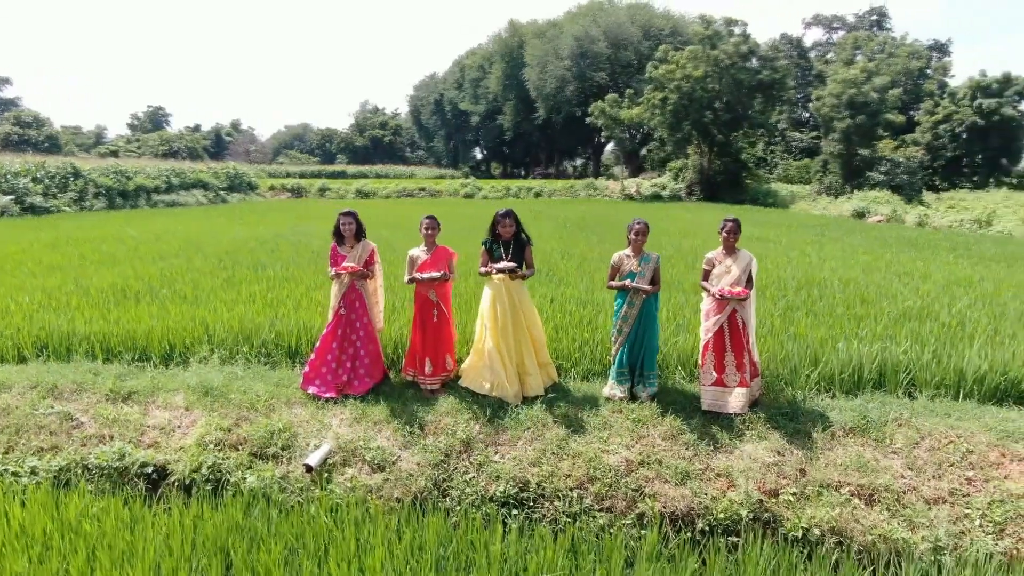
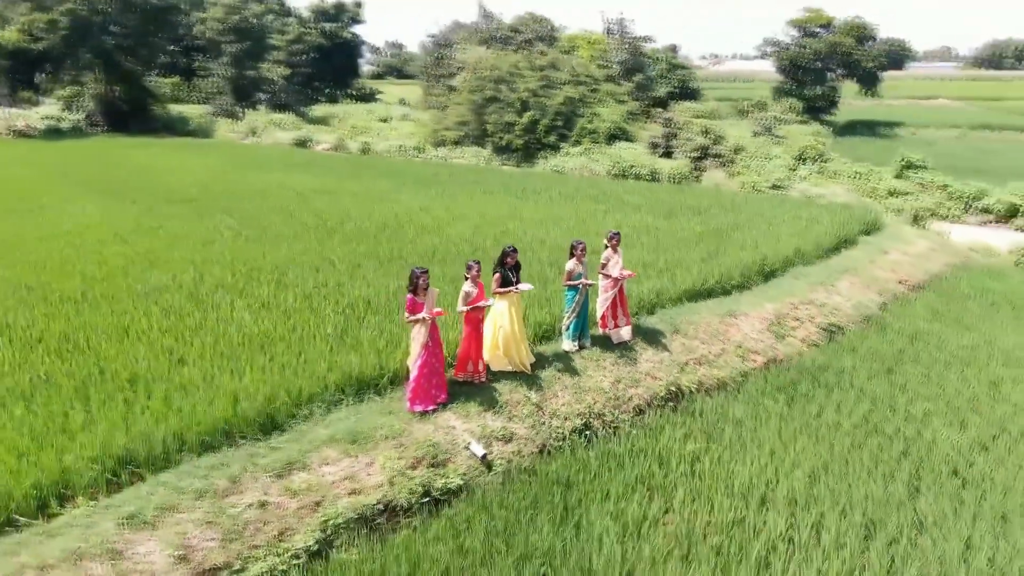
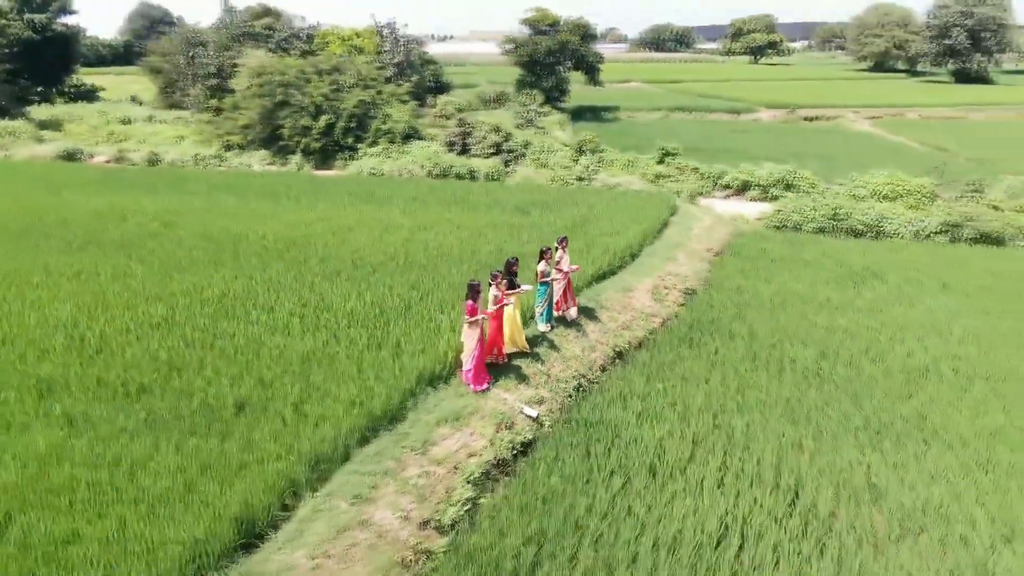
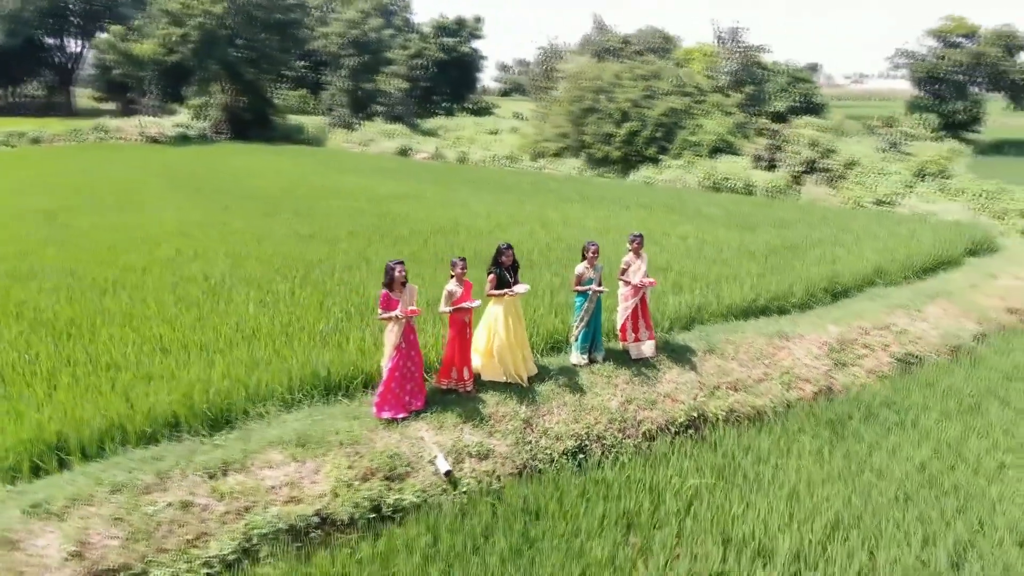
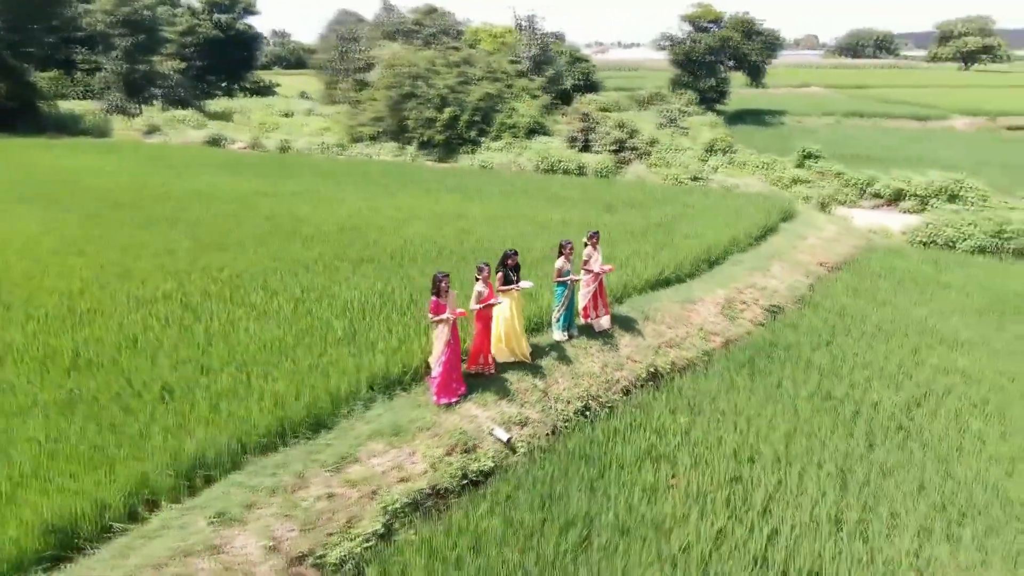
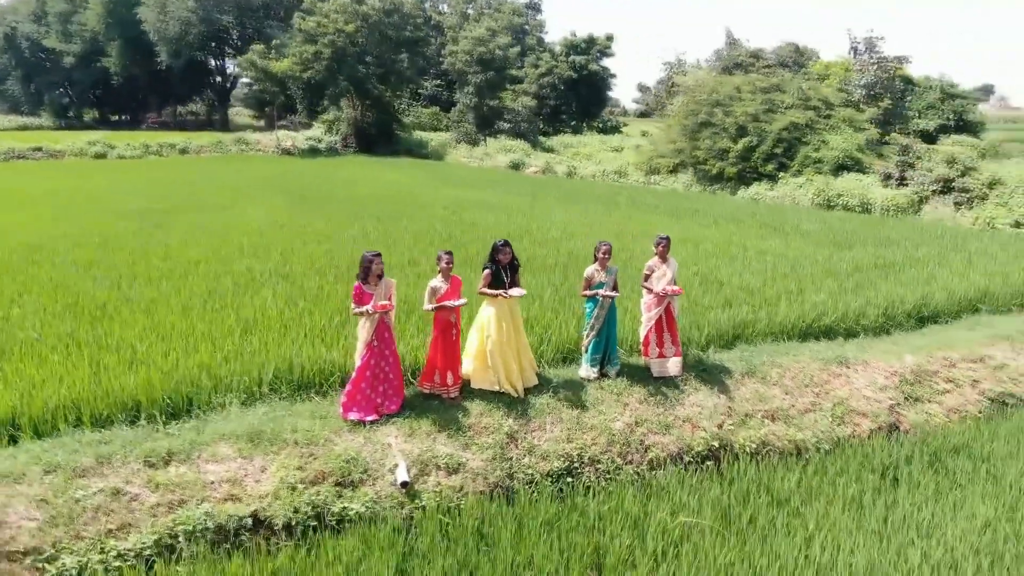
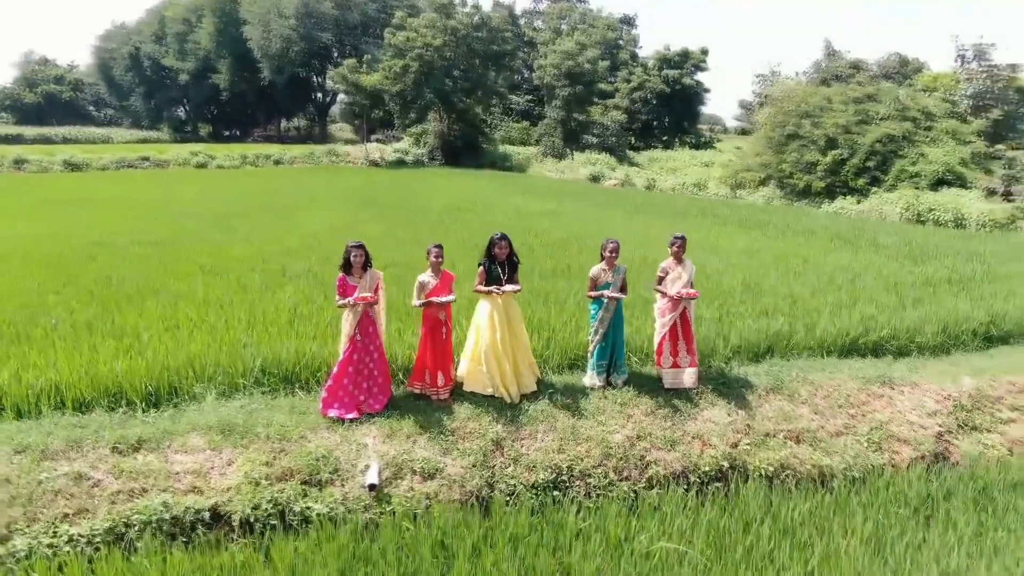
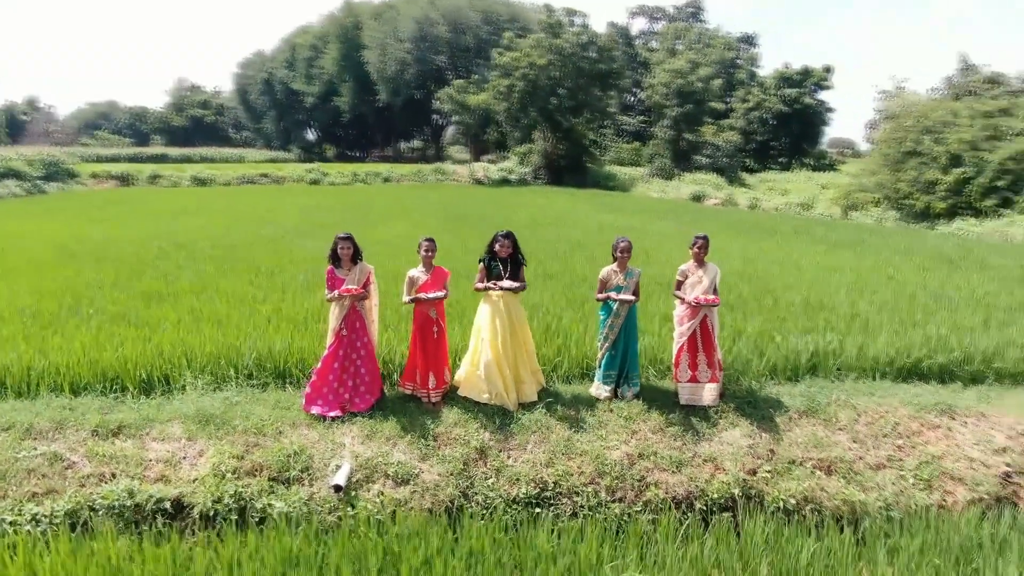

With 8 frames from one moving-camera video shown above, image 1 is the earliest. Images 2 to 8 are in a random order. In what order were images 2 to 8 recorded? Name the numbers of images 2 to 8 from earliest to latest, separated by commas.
8, 7, 6, 4, 2, 5, 3
